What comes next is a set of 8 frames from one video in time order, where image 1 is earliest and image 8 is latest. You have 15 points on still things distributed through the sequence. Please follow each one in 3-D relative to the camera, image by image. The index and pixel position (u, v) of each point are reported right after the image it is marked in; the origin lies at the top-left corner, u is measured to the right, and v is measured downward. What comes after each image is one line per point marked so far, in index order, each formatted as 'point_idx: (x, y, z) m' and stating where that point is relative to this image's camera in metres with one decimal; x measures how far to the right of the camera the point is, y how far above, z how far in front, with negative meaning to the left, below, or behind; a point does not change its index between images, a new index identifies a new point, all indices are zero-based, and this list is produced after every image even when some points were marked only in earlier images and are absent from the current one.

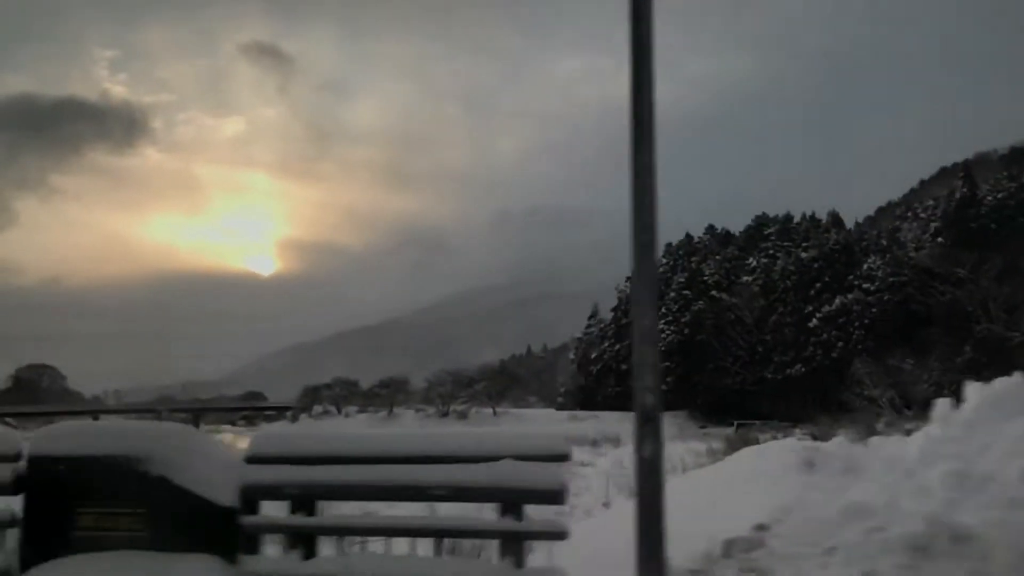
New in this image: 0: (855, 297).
0: (+6.3, -0.1, +14.4) m
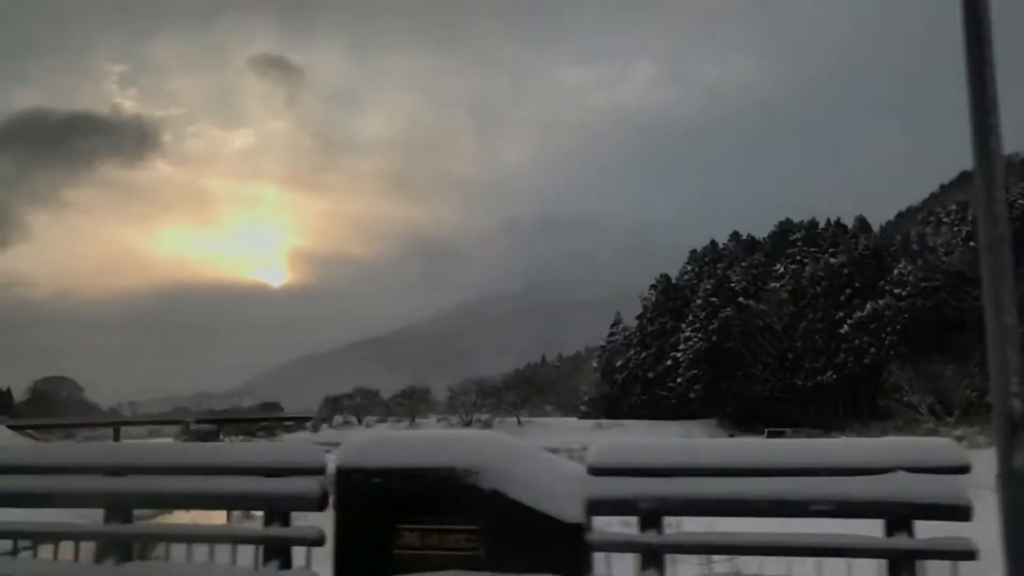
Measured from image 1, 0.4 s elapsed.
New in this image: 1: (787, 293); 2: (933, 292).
0: (+6.7, -0.2, +14.2) m
1: (+5.3, -0.1, +15.2) m
2: (+7.5, -0.1, +14.0) m
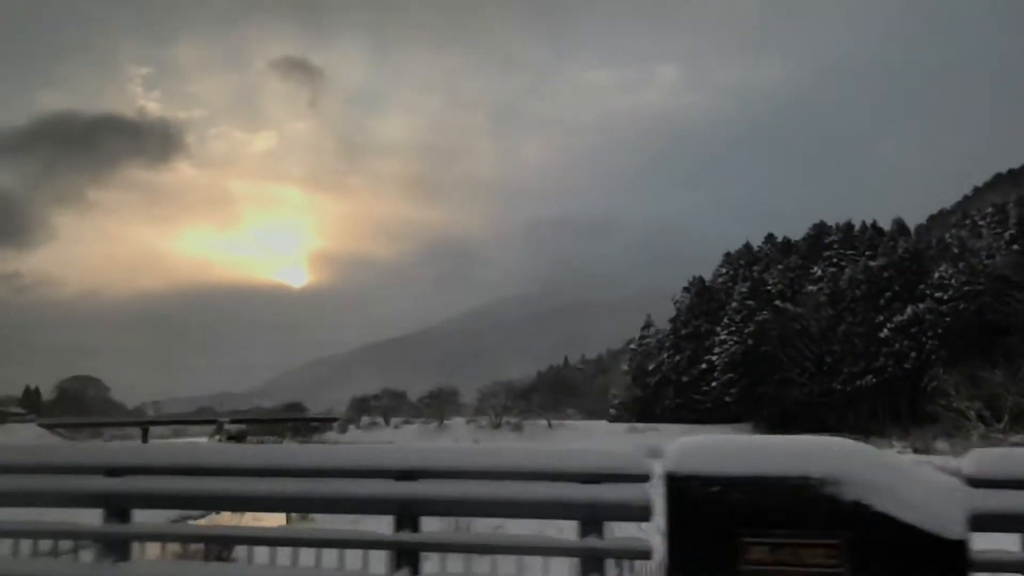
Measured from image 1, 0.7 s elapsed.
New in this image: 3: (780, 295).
0: (+7.3, -0.3, +14.0) m
1: (+6.0, -0.1, +15.0) m
2: (+8.1, -0.1, +13.8) m
3: (+5.5, -0.2, +16.0) m
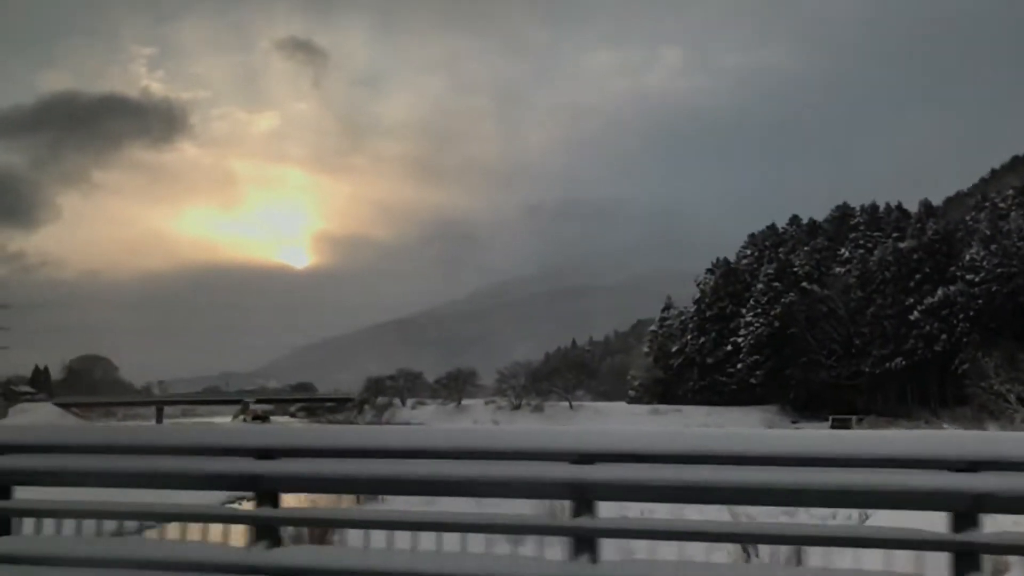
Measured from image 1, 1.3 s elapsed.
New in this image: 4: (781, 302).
0: (+7.8, 0.0, +13.9) m
1: (+6.4, +0.2, +14.9) m
2: (+8.5, +0.2, +13.7) m
3: (+5.9, +0.2, +15.9) m
4: (+5.3, -0.3, +15.6) m
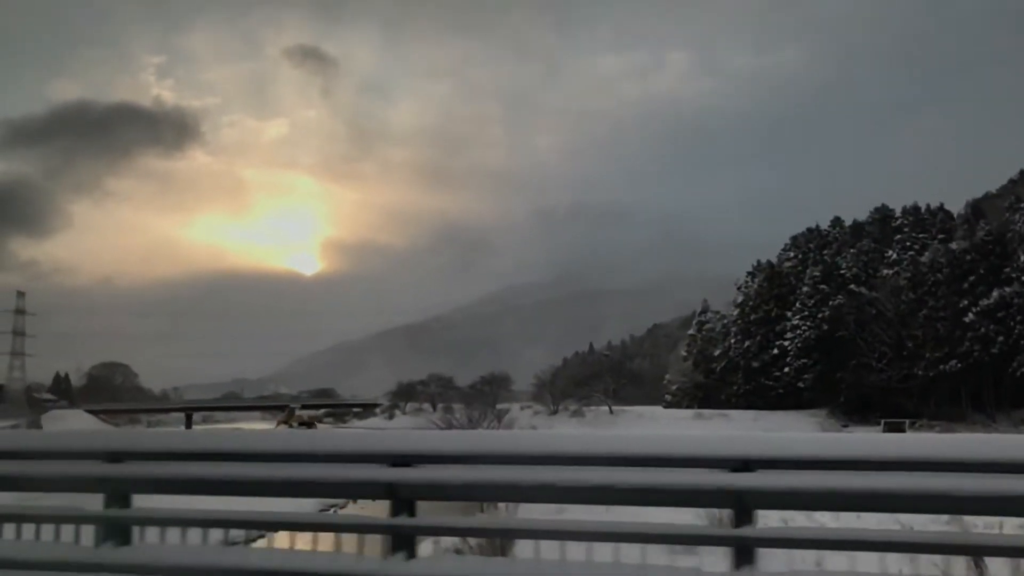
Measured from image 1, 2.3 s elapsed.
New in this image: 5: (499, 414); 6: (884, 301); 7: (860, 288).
0: (+8.6, 0.0, +13.7) m
1: (+7.3, +0.2, +14.7) m
2: (+9.3, +0.1, +13.5) m
3: (+6.8, +0.2, +15.7) m
4: (+6.2, -0.3, +15.4) m
5: (-0.3, -3.2, +19.9) m
6: (+7.2, -0.3, +15.3) m
7: (+6.7, 0.0, +15.3) m
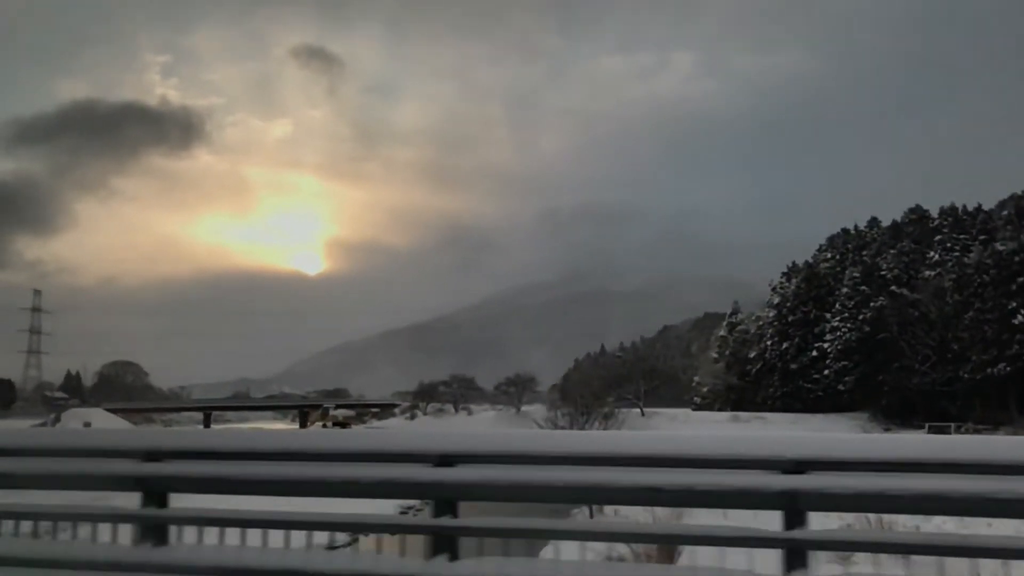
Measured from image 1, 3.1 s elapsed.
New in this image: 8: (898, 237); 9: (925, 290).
0: (+9.3, -0.1, +13.5) m
1: (+7.9, +0.1, +14.5) m
2: (+10.0, +0.1, +13.2) m
3: (+7.4, +0.1, +15.5) m
4: (+6.8, -0.3, +15.2) m
5: (+0.3, -3.2, +19.7) m
6: (+7.8, -0.3, +15.1) m
7: (+7.4, 0.0, +15.1) m
8: (+9.7, +1.3, +19.8) m
9: (+7.9, -0.1, +15.2) m
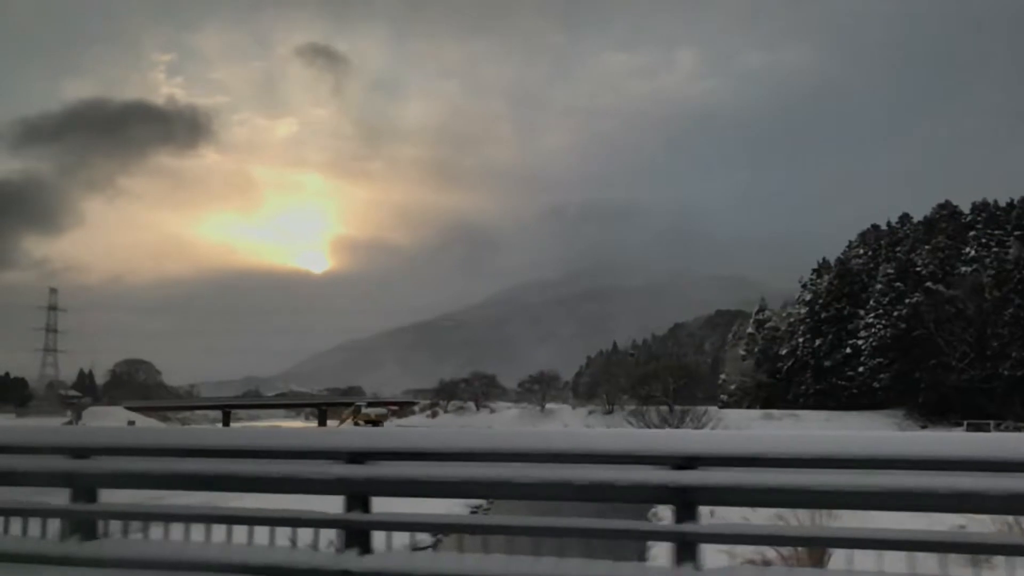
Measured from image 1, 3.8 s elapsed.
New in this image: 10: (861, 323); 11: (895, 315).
0: (+9.8, 0.0, +13.3) m
1: (+8.5, +0.2, +14.4) m
2: (+10.6, +0.2, +13.1) m
3: (+8.0, +0.2, +15.3) m
4: (+7.4, -0.3, +15.1) m
5: (+0.9, -3.1, +19.6) m
6: (+8.4, -0.2, +14.9) m
7: (+8.0, 0.0, +15.0) m
8: (+10.3, +1.4, +19.6) m
9: (+8.4, 0.0, +15.0) m
10: (+8.2, -0.8, +18.4) m
11: (+8.5, -0.6, +17.4) m
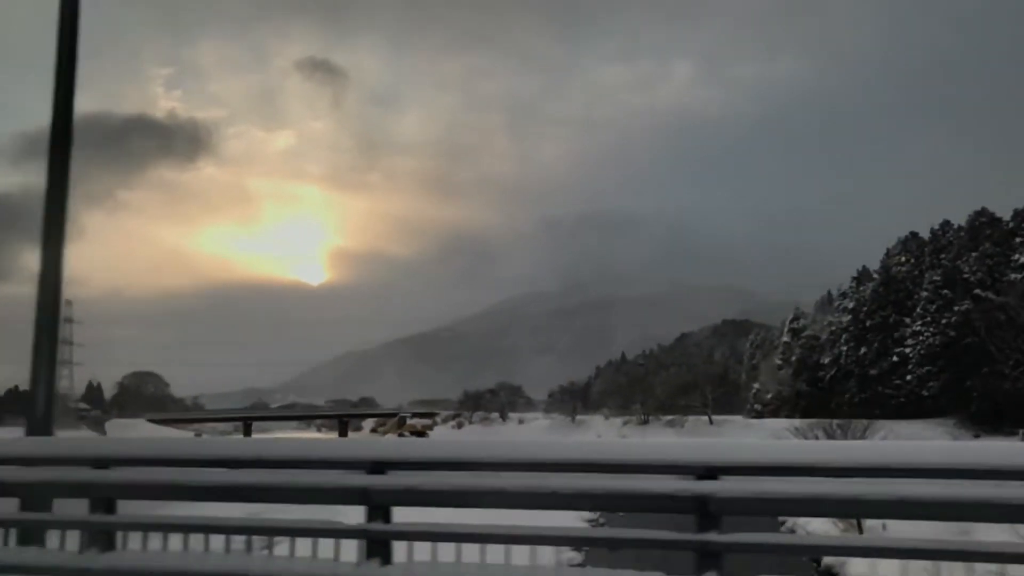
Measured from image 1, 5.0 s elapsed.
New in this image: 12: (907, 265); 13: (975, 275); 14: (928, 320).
0: (+10.6, -0.1, +13.2) m
1: (+9.3, +0.1, +14.3) m
2: (+11.3, +0.1, +13.0) m
3: (+8.8, +0.1, +15.2) m
4: (+8.2, -0.4, +14.9) m
5: (+1.7, -3.3, +19.5) m
6: (+9.2, -0.3, +14.8) m
7: (+8.8, -0.1, +14.8) m
8: (+11.1, +1.2, +19.5) m
9: (+9.2, -0.1, +14.9) m
10: (+9.0, -1.0, +18.3) m
11: (+9.3, -0.7, +17.3) m
12: (+9.7, +0.5, +19.9) m
13: (+8.8, +0.3, +15.4) m
14: (+7.8, -0.6, +15.2) m
